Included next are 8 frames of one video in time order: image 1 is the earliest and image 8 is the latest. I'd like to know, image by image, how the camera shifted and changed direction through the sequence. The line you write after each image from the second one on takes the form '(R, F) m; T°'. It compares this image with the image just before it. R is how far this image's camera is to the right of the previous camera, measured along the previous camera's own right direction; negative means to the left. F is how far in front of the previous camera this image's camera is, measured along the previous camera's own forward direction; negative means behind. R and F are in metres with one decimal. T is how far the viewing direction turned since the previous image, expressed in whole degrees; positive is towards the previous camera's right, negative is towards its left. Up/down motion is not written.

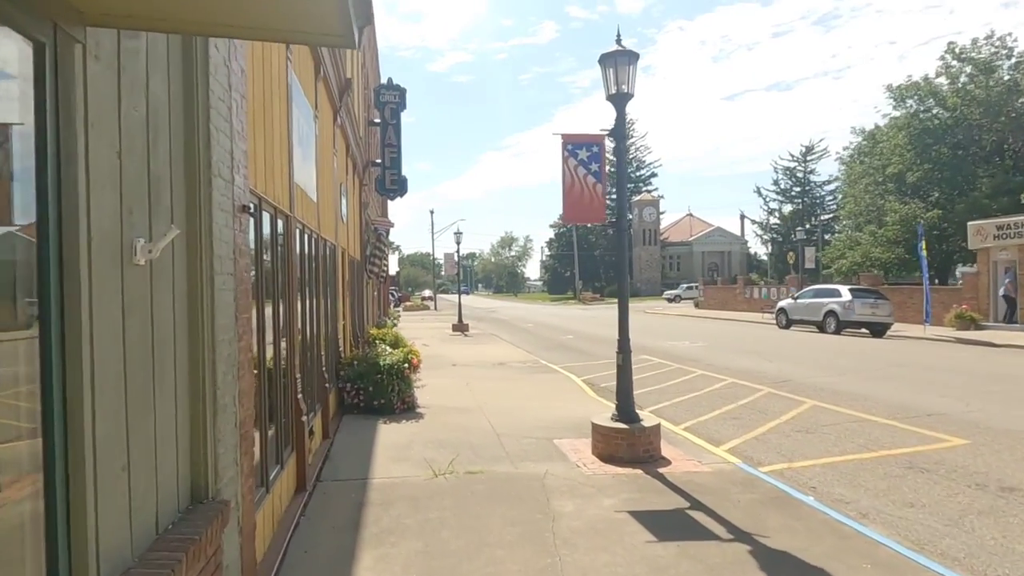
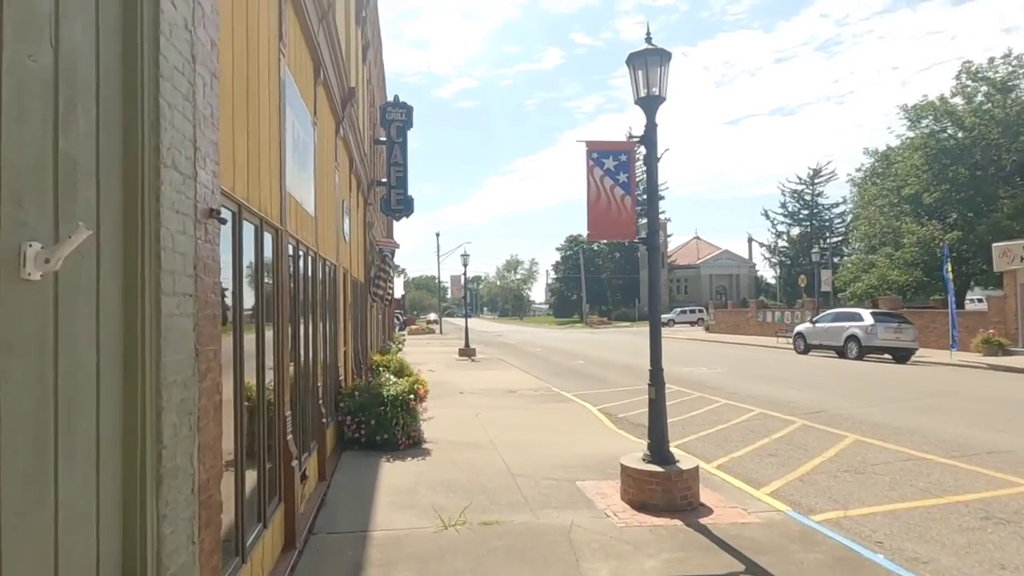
(-0.1, +0.8) m; 0°
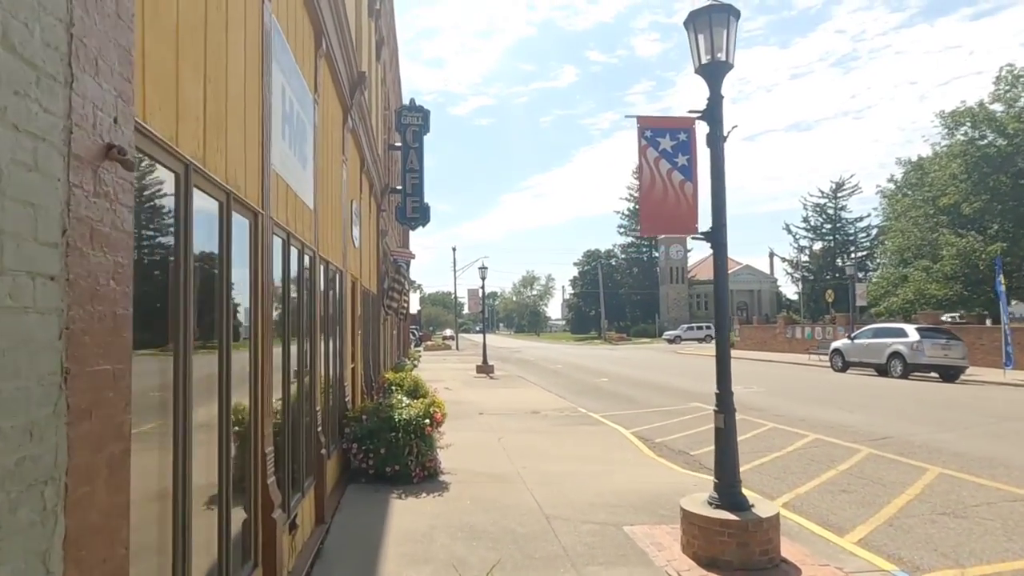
(-0.2, +1.2) m; -1°
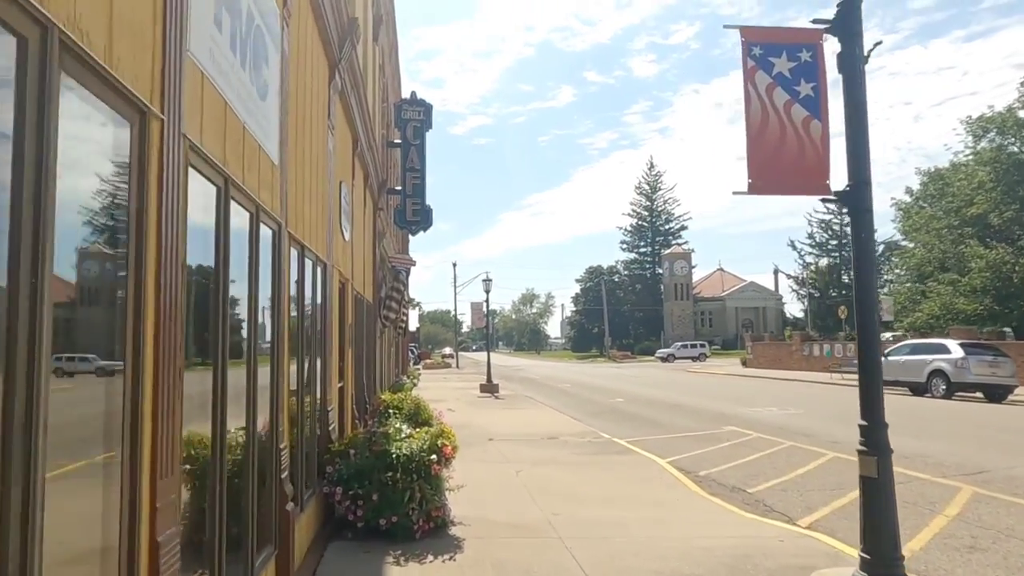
(-0.3, +1.8) m; 0°
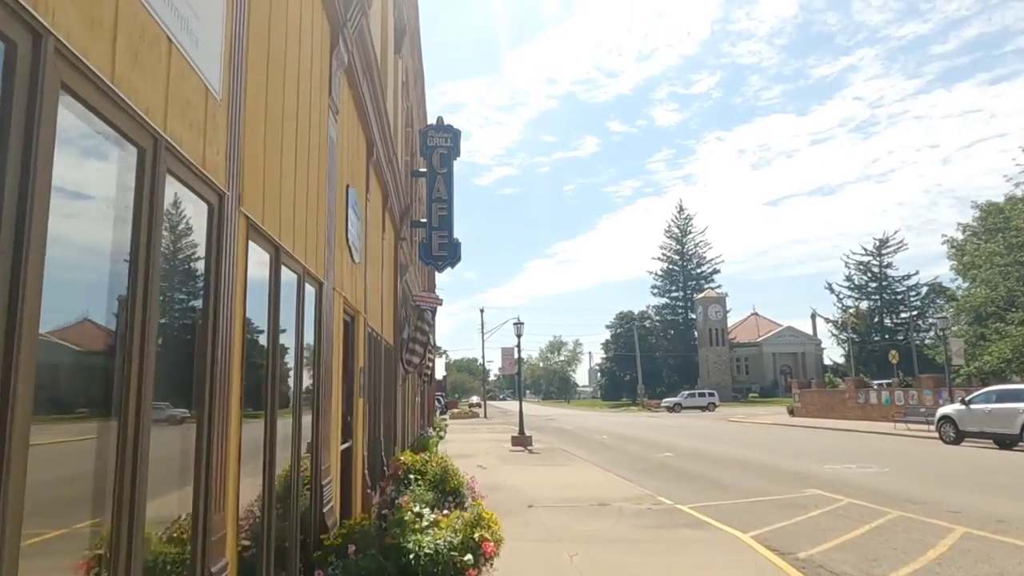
(-0.3, +1.8) m; -2°
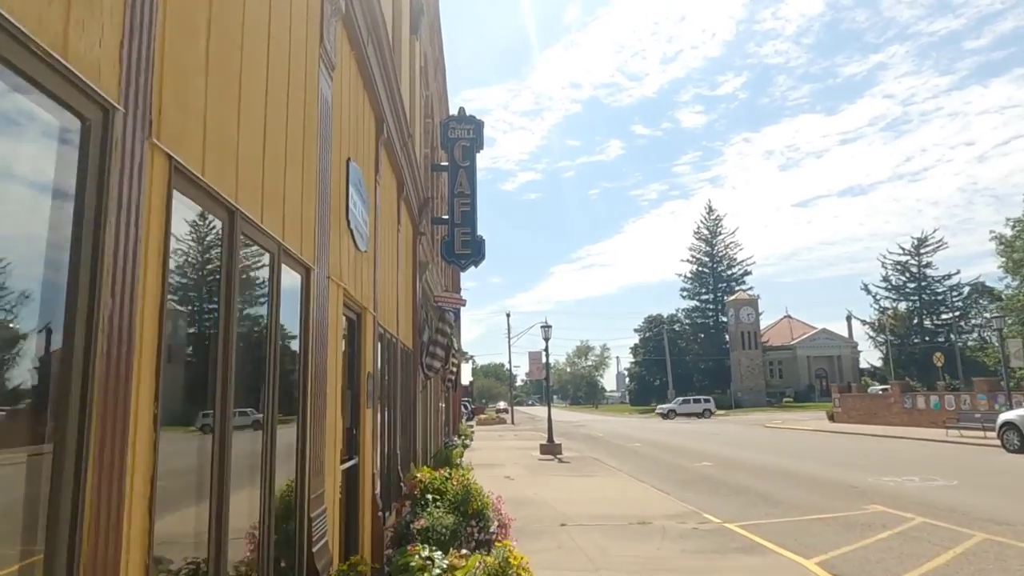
(0.0, +1.0) m; -2°
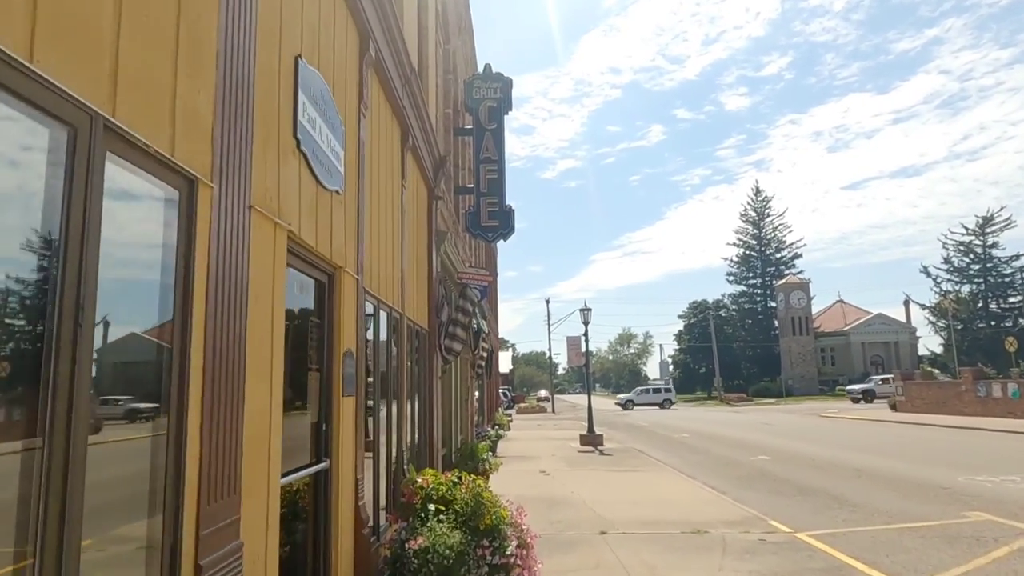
(+0.2, +1.5) m; -4°
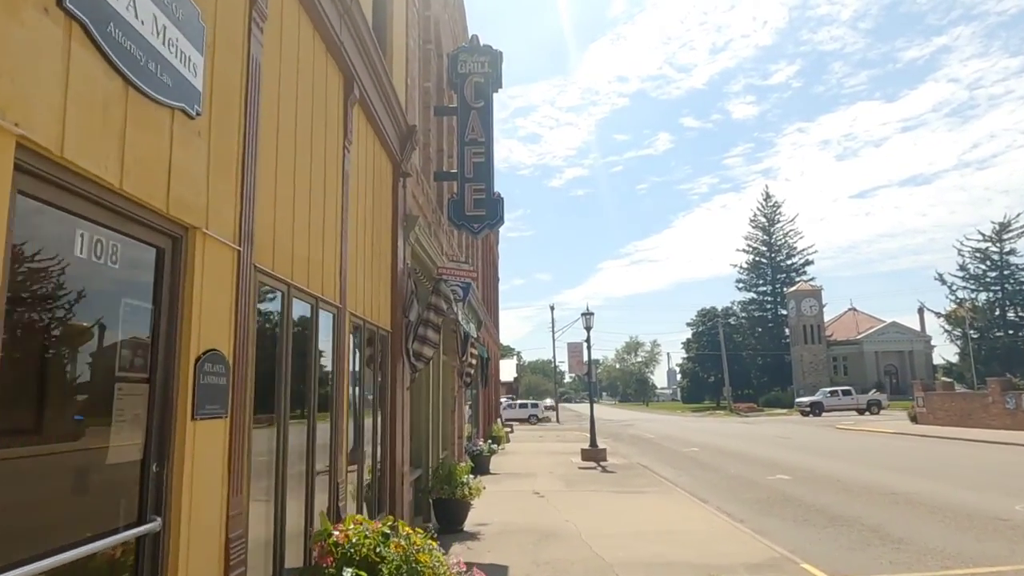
(+0.3, +1.6) m; -1°
